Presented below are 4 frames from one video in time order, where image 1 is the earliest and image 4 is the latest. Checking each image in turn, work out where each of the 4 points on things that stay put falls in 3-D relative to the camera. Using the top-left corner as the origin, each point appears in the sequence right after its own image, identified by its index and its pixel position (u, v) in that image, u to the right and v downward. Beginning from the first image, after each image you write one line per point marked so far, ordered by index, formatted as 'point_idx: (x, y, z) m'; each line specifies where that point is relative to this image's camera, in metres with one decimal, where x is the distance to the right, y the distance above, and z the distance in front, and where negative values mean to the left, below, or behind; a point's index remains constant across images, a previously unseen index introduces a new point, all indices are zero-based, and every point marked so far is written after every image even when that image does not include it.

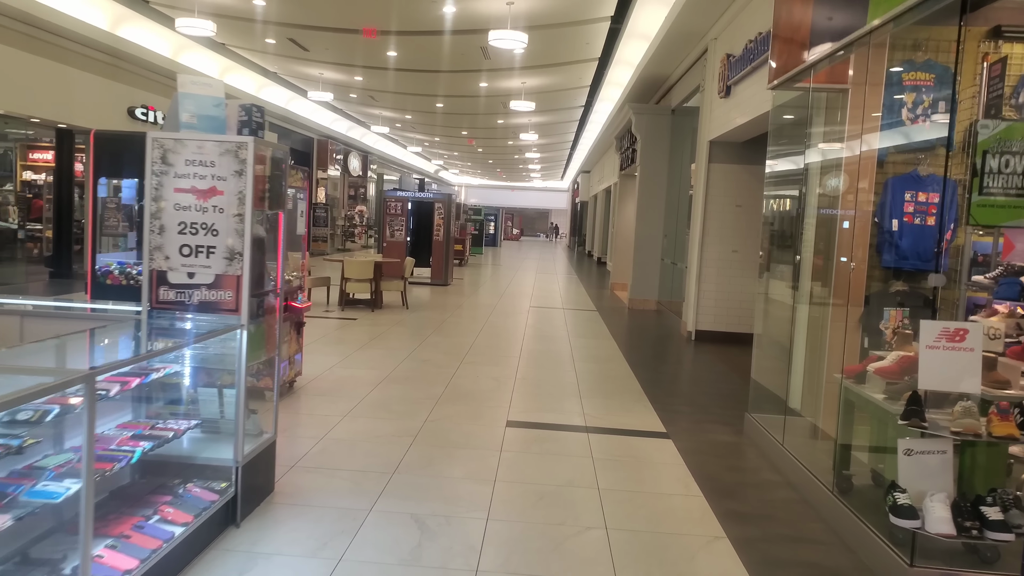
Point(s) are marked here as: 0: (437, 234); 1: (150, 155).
0: (-1.2, +0.9, +12.5) m
1: (-1.2, +0.5, +2.6) m
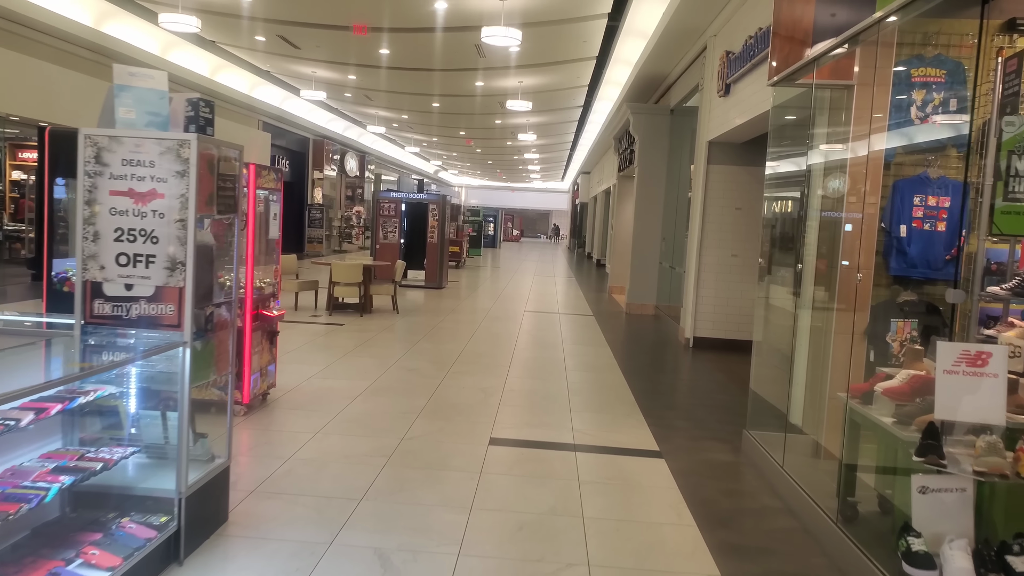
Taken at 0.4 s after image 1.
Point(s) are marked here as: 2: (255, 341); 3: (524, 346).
0: (-1.3, +0.8, +12.2) m
1: (-1.3, +0.4, +2.4) m
2: (-1.4, -0.3, +4.3) m
3: (+0.1, -0.5, +7.1) m
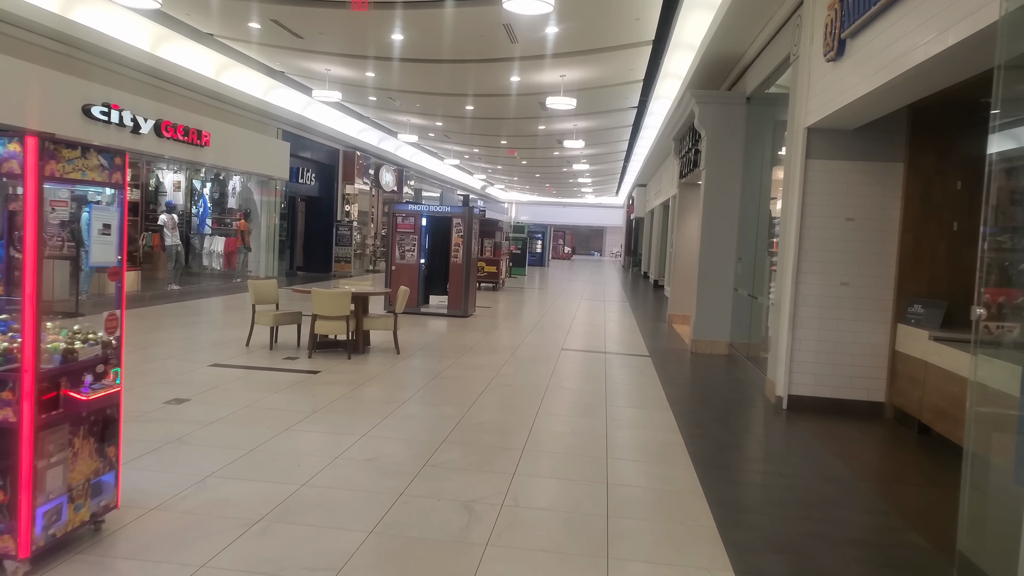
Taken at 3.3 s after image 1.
0: (-0.8, +0.4, +10.4) m
1: (-1.5, +0.2, +0.6) m
2: (-1.5, -0.5, +2.4) m
3: (+0.3, -0.8, +5.2) m
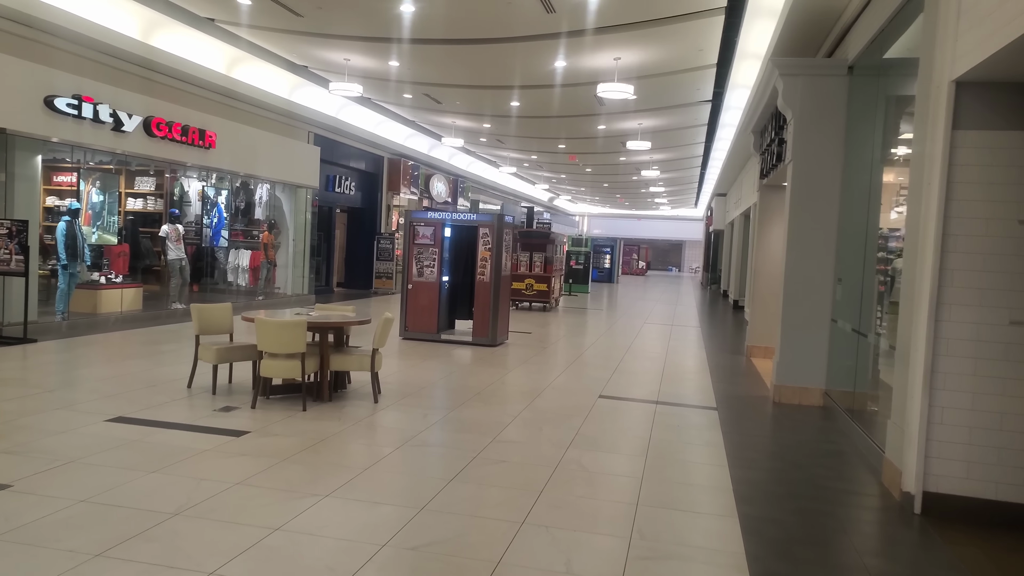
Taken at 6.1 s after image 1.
0: (-0.3, +0.2, +8.7) m
1: (-2.1, +0.2, -1.0) m
2: (-1.8, -0.6, +0.9) m
3: (+0.2, -1.0, +3.4) m
